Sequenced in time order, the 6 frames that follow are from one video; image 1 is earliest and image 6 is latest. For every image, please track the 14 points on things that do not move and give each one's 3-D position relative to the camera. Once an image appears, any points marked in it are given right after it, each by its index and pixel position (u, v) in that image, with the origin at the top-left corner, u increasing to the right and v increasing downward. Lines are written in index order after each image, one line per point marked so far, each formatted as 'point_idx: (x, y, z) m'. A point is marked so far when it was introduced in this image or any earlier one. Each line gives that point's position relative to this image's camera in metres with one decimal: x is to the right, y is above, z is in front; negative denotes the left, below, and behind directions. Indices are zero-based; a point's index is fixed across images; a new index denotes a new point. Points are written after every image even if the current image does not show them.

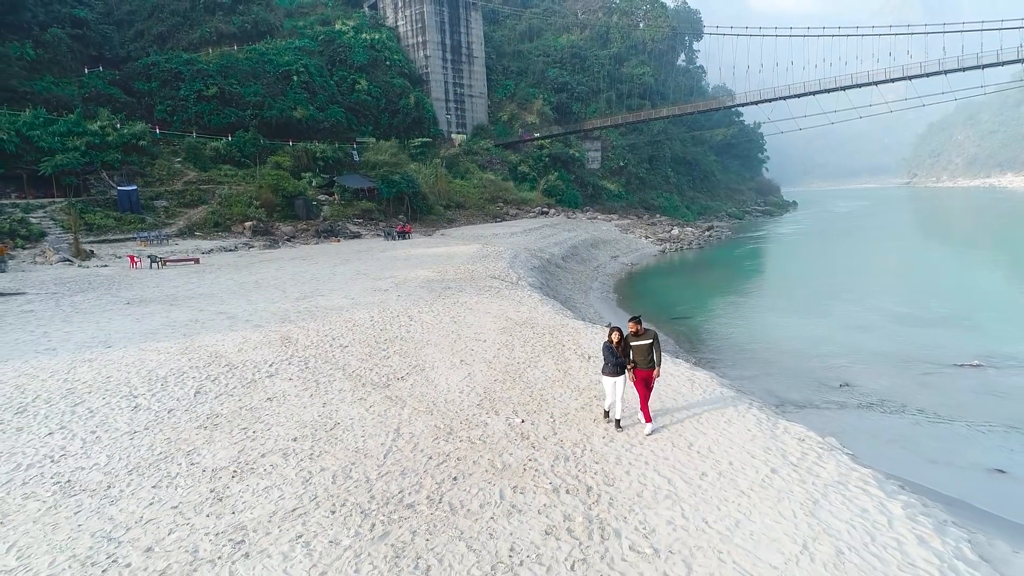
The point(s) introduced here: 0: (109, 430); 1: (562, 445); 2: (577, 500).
0: (-3.0, -1.0, +5.9) m
1: (+0.3, -1.0, +5.1) m
2: (+0.3, -1.1, +4.1) m
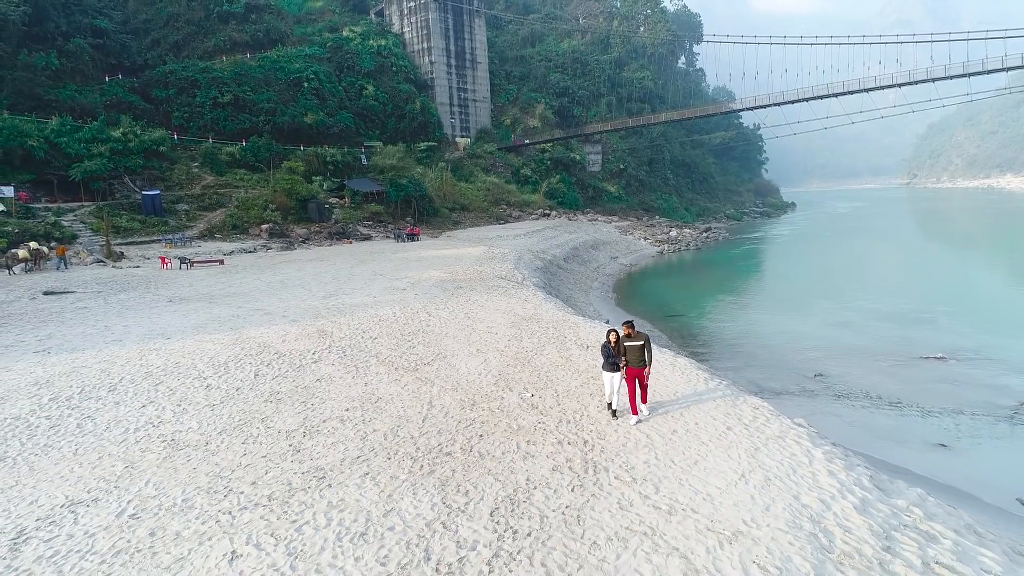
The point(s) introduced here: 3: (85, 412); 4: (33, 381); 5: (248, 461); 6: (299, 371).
0: (-2.9, -1.0, +7.1) m
1: (+0.4, -1.0, +6.4) m
2: (+0.4, -1.1, +5.4) m
3: (-3.8, -1.1, +6.9) m
4: (-4.9, -0.9, +8.0) m
5: (-1.9, -1.2, +5.5) m
6: (-2.2, -0.9, +8.2) m
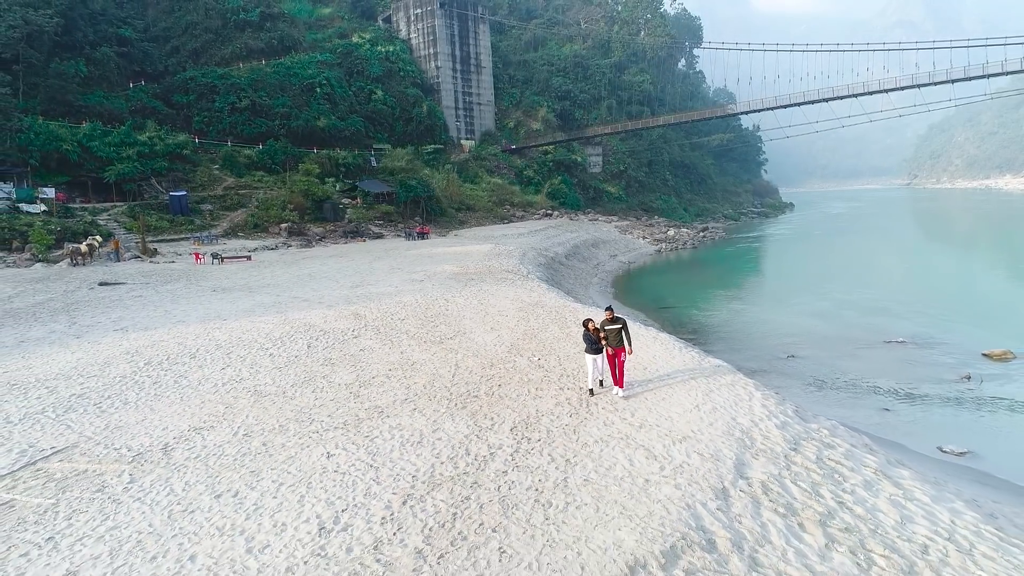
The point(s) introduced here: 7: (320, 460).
0: (-2.8, -0.9, +8.7) m
1: (+0.5, -0.8, +7.9) m
2: (+0.6, -0.9, +7.0) m
3: (-3.6, -0.9, +8.5) m
4: (-4.8, -0.8, +9.6) m
5: (-1.7, -1.0, +7.1) m
6: (-2.1, -0.7, +9.8) m
7: (-1.4, -1.2, +5.6) m
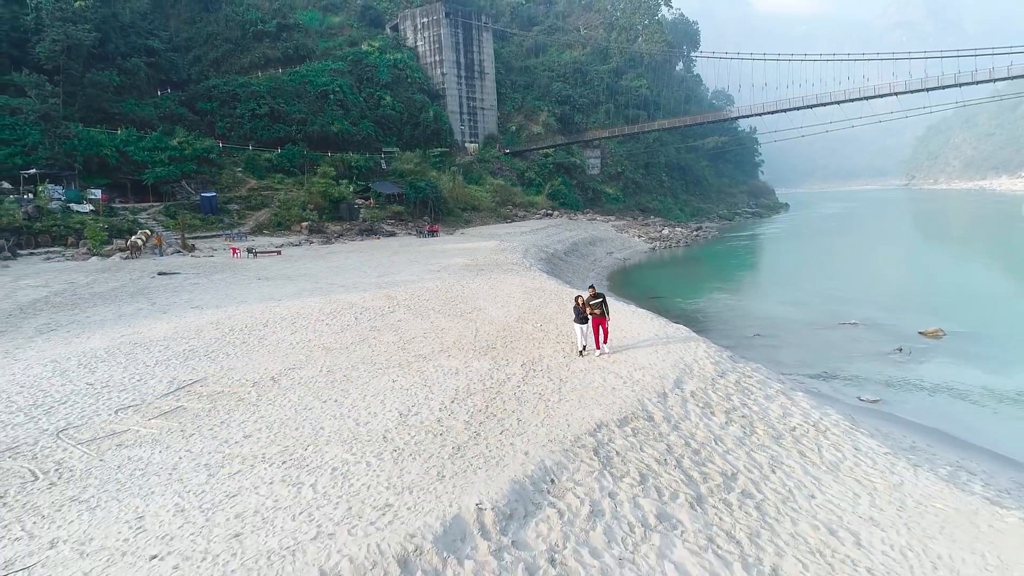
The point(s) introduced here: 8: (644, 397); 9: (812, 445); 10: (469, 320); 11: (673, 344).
0: (-2.7, -0.6, +11.0) m
1: (+0.6, -0.6, +10.3) m
2: (+0.7, -0.7, +9.3) m
3: (-3.5, -0.7, +10.9) m
4: (-4.7, -0.5, +11.9) m
5: (-1.6, -0.8, +9.5) m
6: (-2.0, -0.4, +12.1) m
7: (-1.3, -1.0, +7.9) m
8: (+1.2, -1.0, +6.8) m
9: (+2.4, -1.3, +6.4) m
10: (-0.6, -0.5, +11.4) m
11: (+2.0, -0.7, +9.5) m
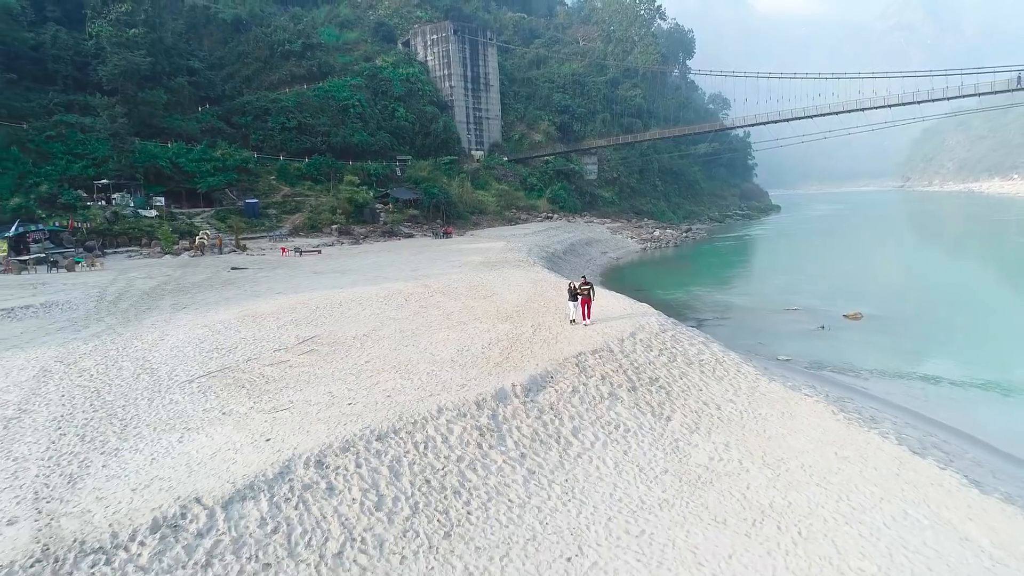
0: (-2.5, -0.4, +15.1) m
1: (+0.8, -0.4, +14.3) m
2: (+0.9, -0.5, +13.4) m
3: (-3.3, -0.4, +14.9) m
4: (-4.5, -0.3, +16.0) m
5: (-1.4, -0.6, +13.5) m
6: (-1.8, -0.2, +16.2) m
7: (-1.1, -0.7, +12.0) m
8: (+1.4, -0.7, +10.9) m
9: (+2.7, -1.1, +10.5) m
10: (-0.4, -0.3, +15.5) m
11: (+2.2, -0.5, +13.5) m
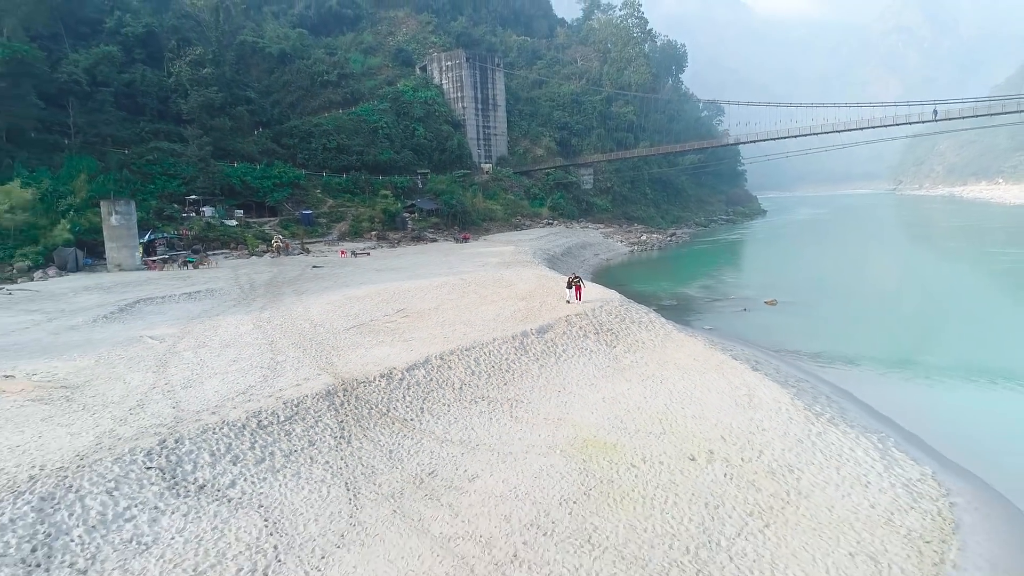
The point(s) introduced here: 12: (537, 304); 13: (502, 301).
0: (-2.1, -0.2, +22.5) m
1: (+1.2, -0.1, +21.7) m
2: (+1.3, -0.2, +20.7) m
3: (-2.9, -0.2, +22.3) m
4: (-4.1, 0.0, +23.4) m
5: (-1.0, -0.3, +20.9) m
6: (-1.4, 0.0, +23.5) m
7: (-0.7, -0.5, +19.3) m
8: (+1.8, -0.5, +18.3) m
9: (+3.0, -0.8, +17.8) m
10: (0.0, 0.0, +22.9) m
11: (+2.6, -0.2, +20.9) m
12: (+0.6, -0.4, +19.2) m
13: (-0.2, -0.4, +19.9) m
